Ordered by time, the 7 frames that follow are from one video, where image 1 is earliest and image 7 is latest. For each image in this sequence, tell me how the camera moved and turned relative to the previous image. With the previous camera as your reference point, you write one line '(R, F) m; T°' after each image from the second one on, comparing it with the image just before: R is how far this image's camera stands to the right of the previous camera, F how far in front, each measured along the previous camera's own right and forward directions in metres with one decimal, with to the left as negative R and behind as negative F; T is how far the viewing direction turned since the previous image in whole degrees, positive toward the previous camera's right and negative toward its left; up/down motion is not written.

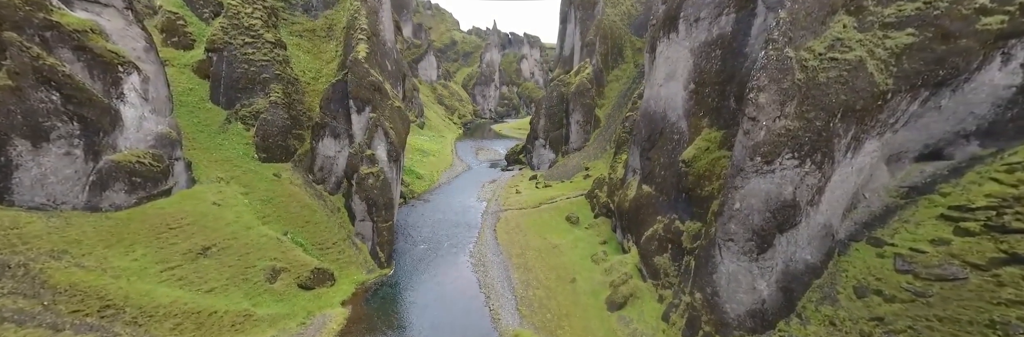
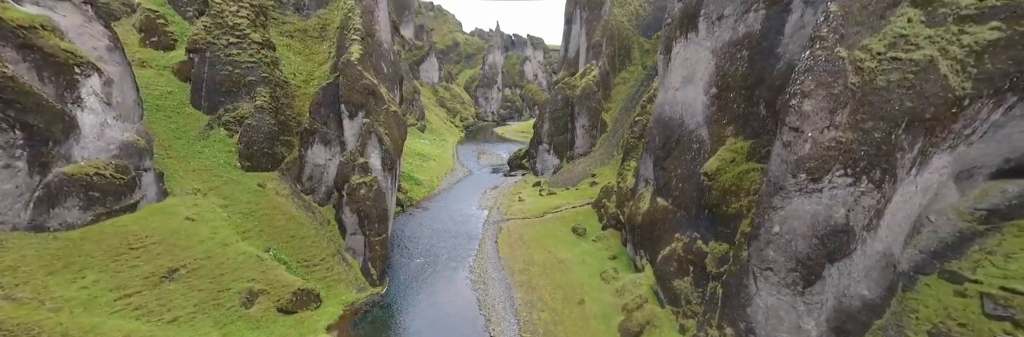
(0.0, +1.7) m; 0°
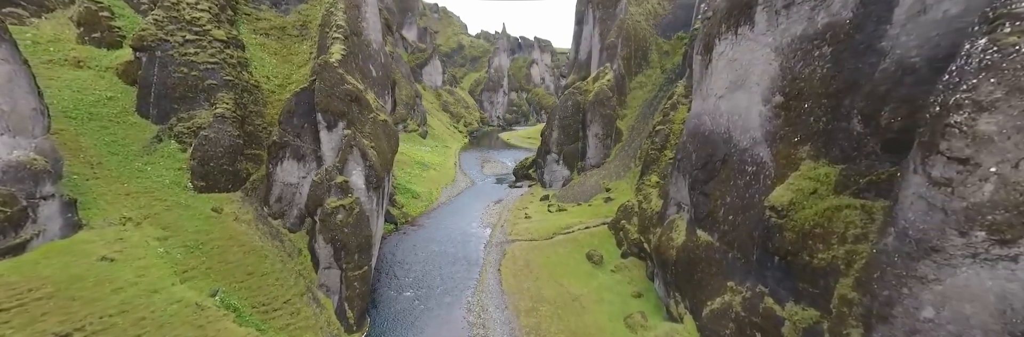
(0.0, +3.8) m; -1°
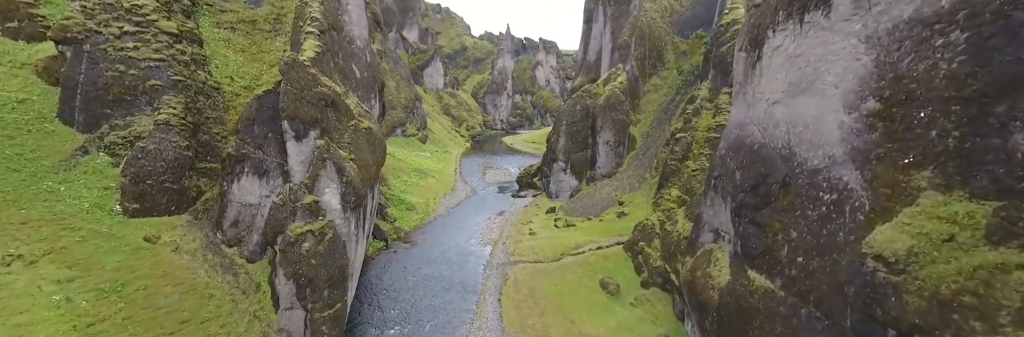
(+0.1, +3.5) m; -1°
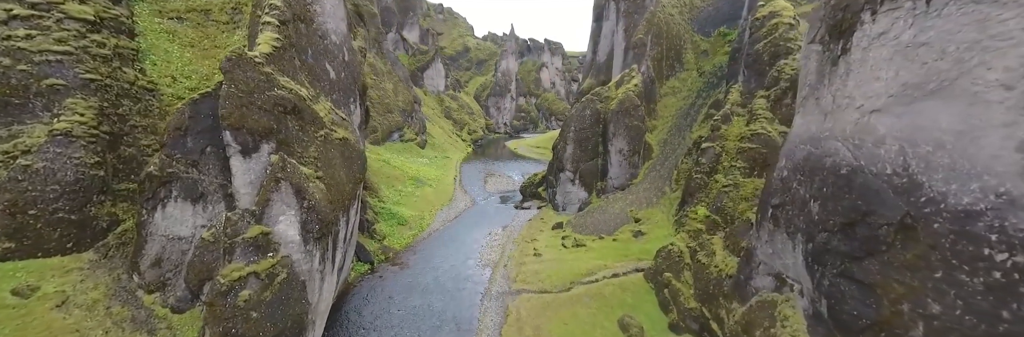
(+0.1, +3.9) m; -1°
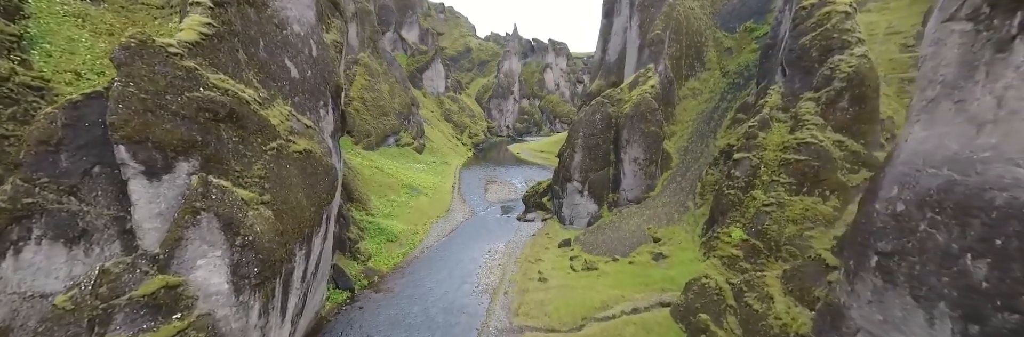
(+0.1, +4.0) m; 0°
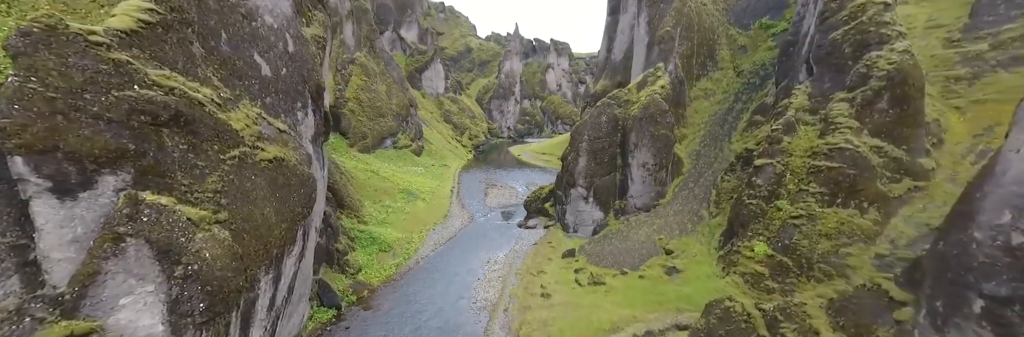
(0.0, +2.2) m; 0°
